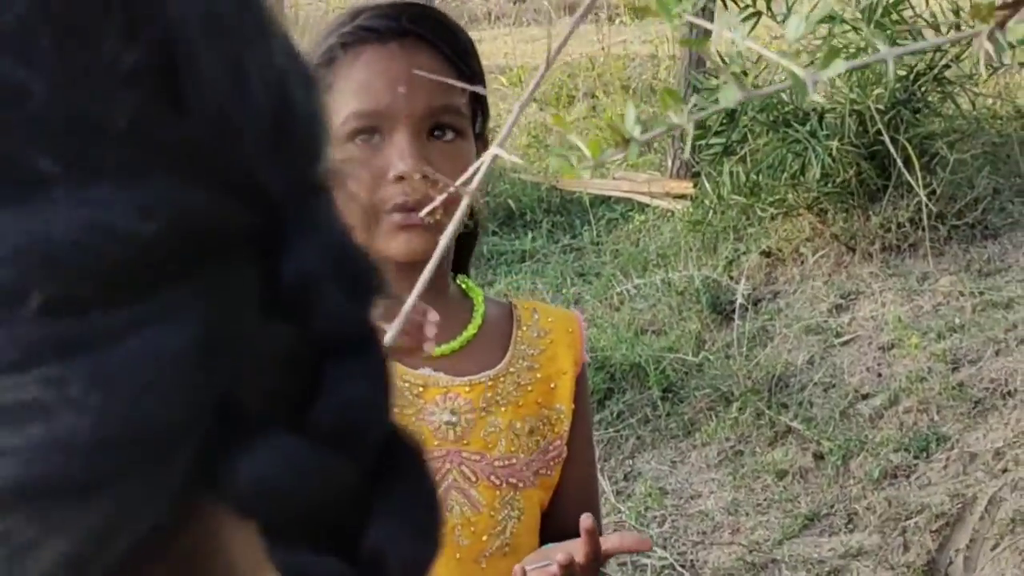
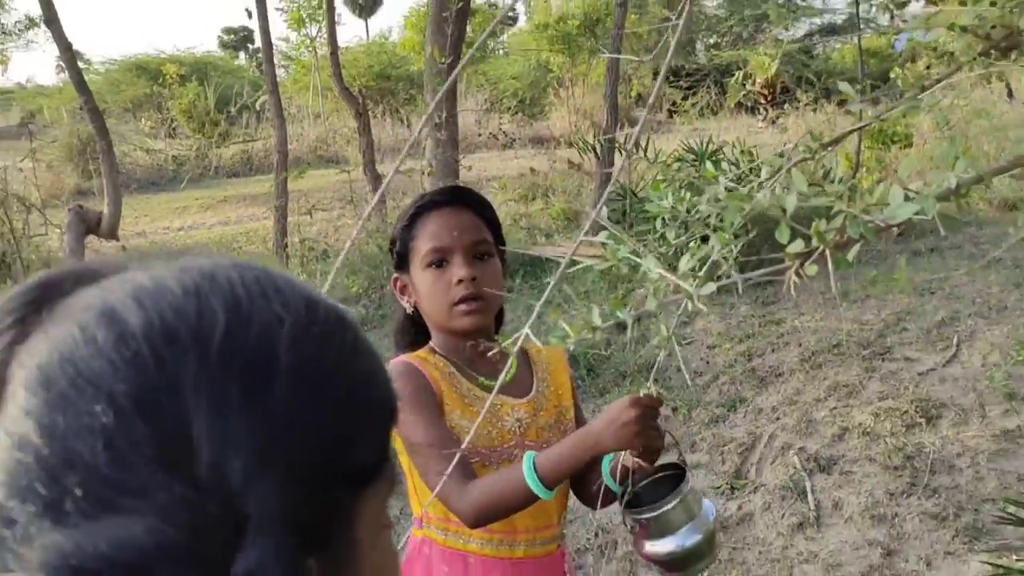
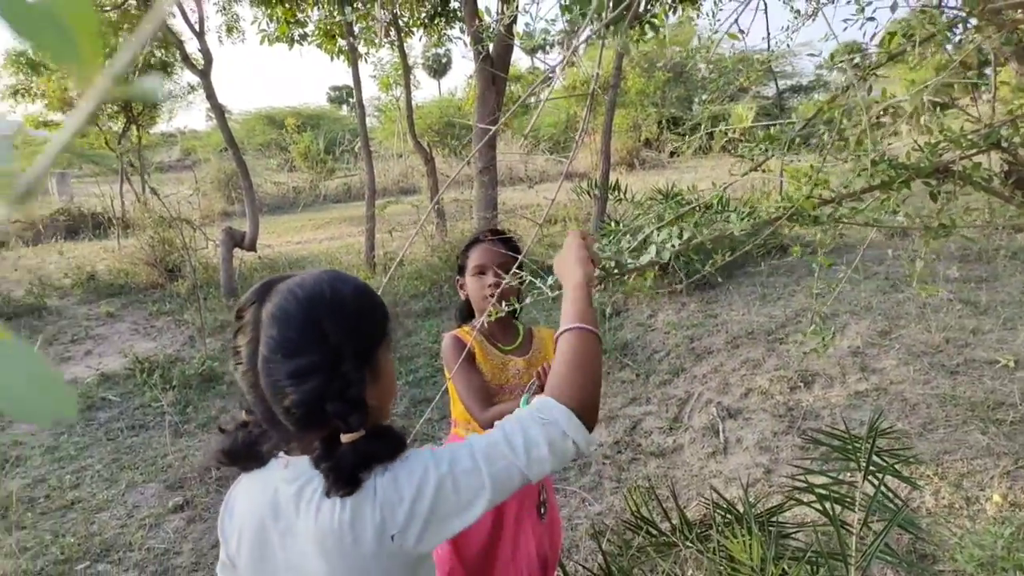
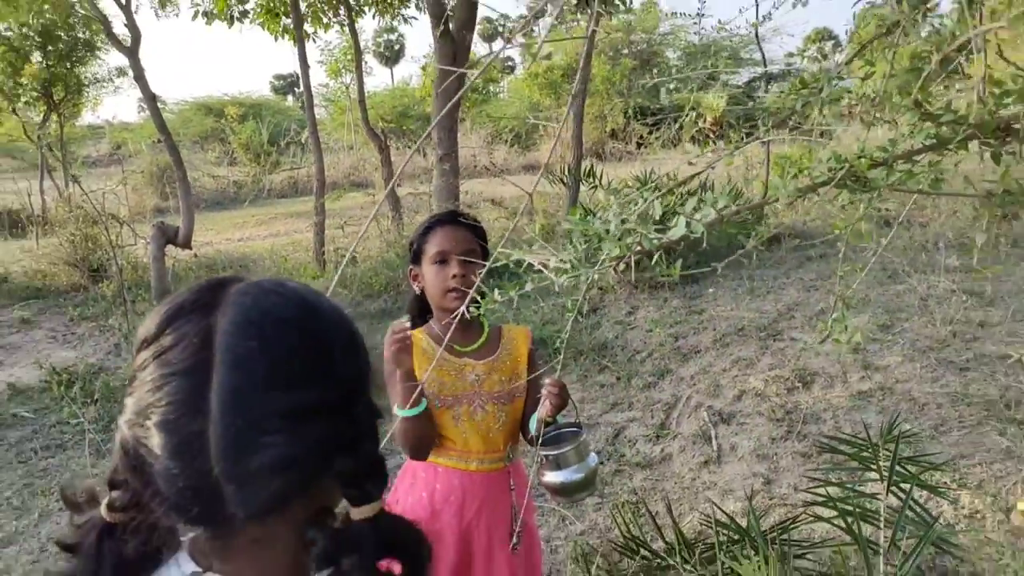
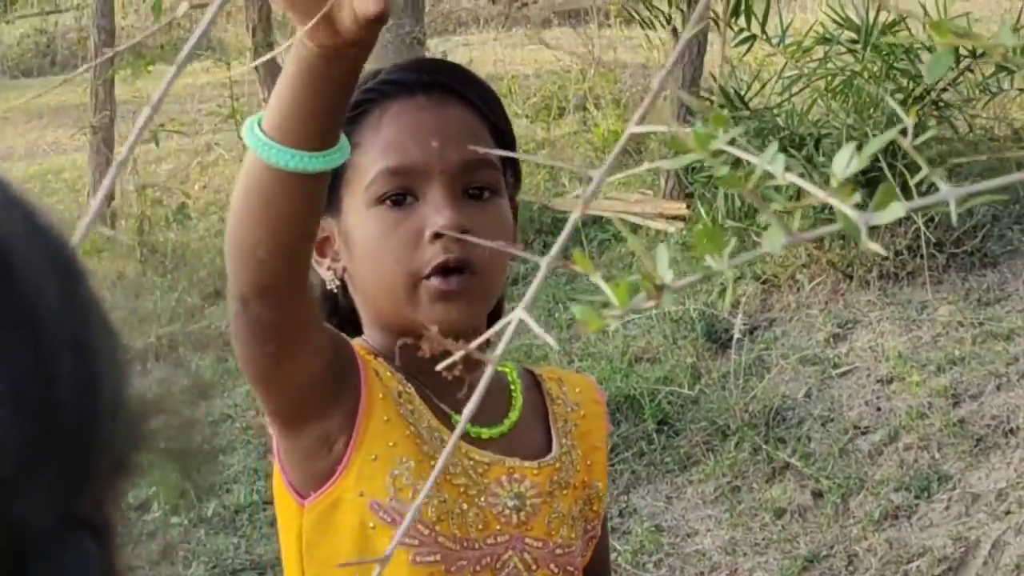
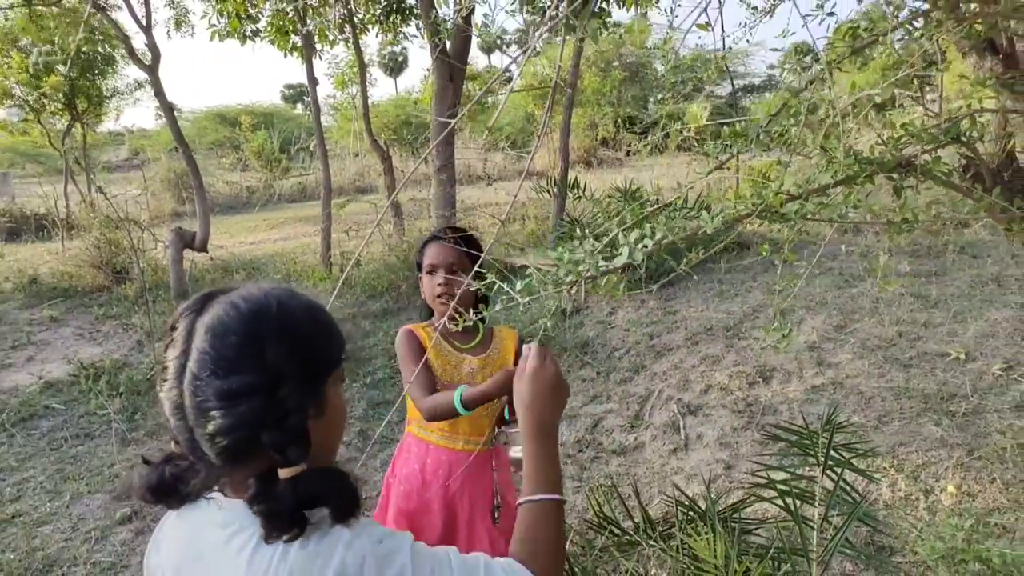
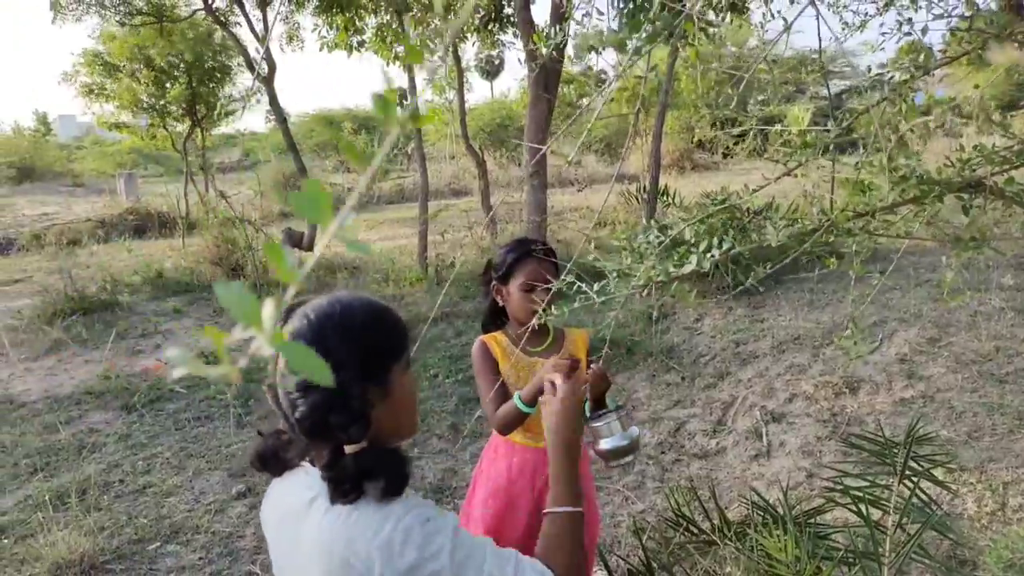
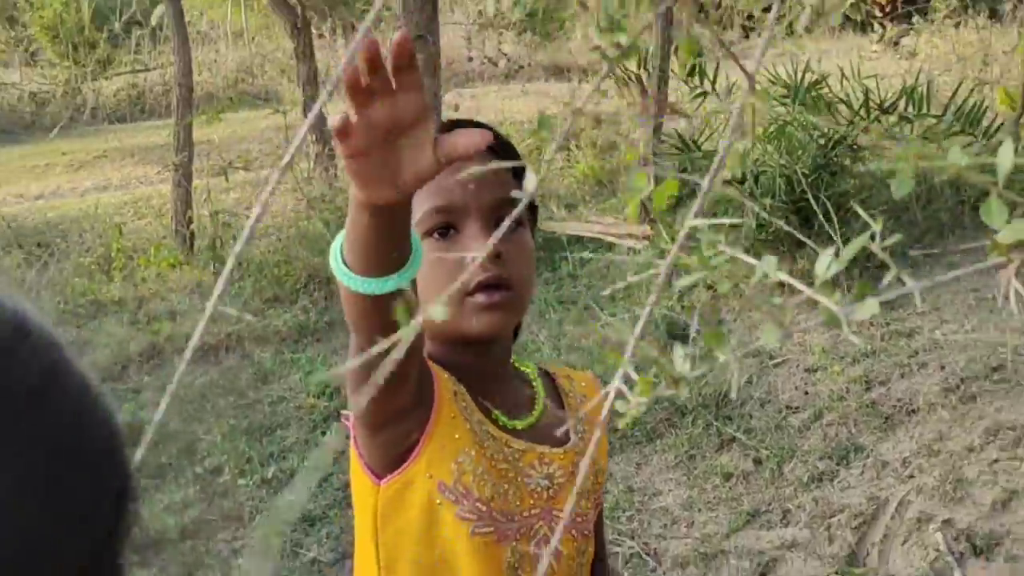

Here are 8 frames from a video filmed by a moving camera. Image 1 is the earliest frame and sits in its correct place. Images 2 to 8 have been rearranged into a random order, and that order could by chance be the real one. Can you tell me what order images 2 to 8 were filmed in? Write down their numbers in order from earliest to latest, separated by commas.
5, 8, 2, 4, 6, 3, 7
